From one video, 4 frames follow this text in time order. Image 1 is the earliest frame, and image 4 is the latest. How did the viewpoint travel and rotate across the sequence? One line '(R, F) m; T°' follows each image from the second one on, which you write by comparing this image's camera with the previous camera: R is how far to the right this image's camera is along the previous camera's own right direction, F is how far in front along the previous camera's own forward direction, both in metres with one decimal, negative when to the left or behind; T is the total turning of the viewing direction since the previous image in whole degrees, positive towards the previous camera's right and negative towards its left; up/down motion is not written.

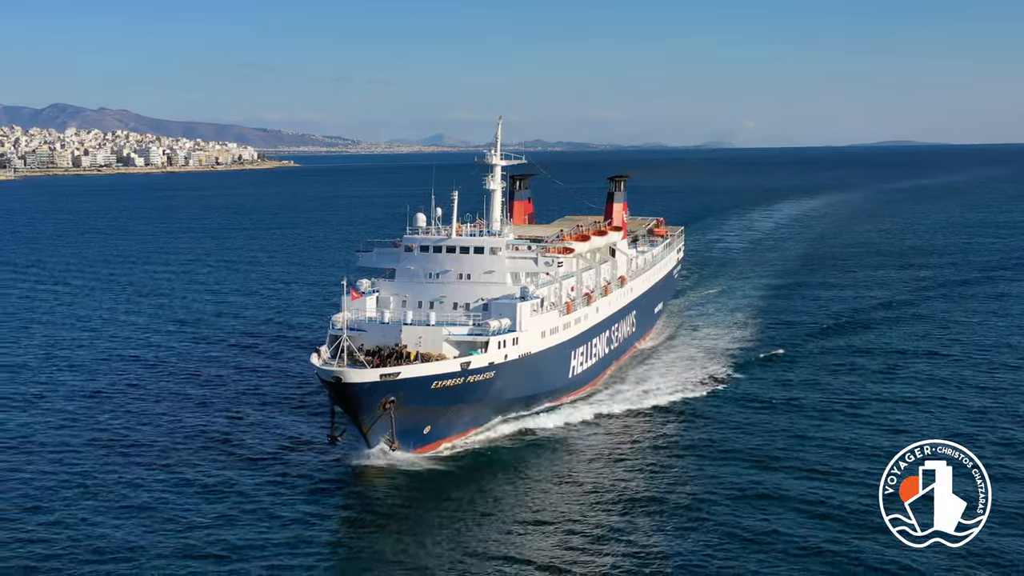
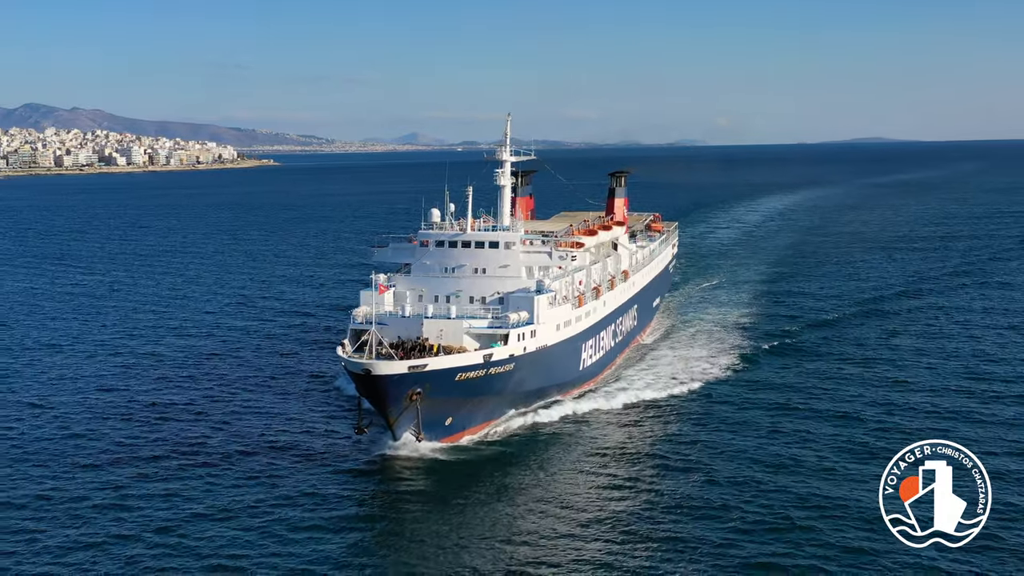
(+1.3, +2.1) m; 0°
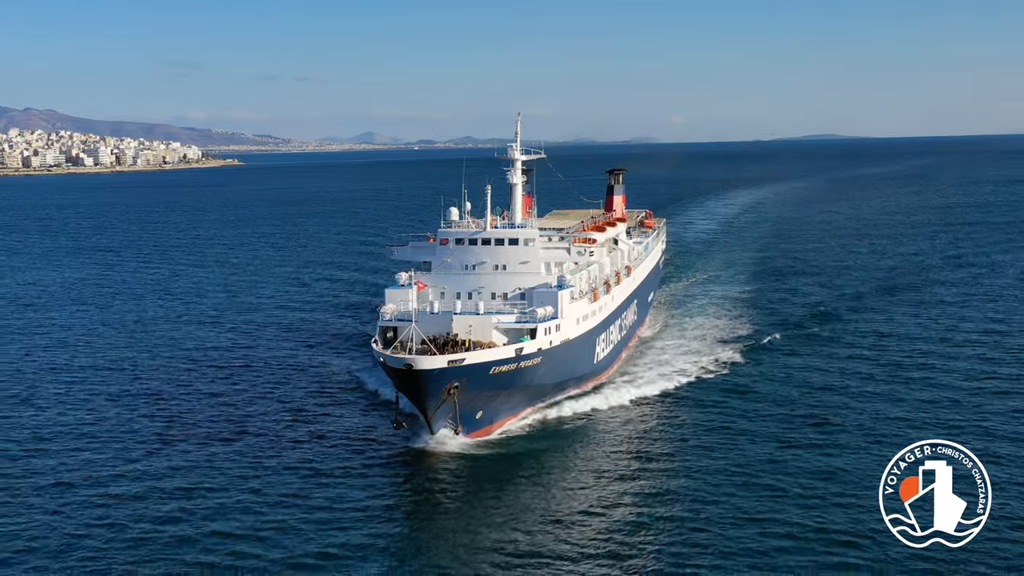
(-0.5, -0.4) m; 0°
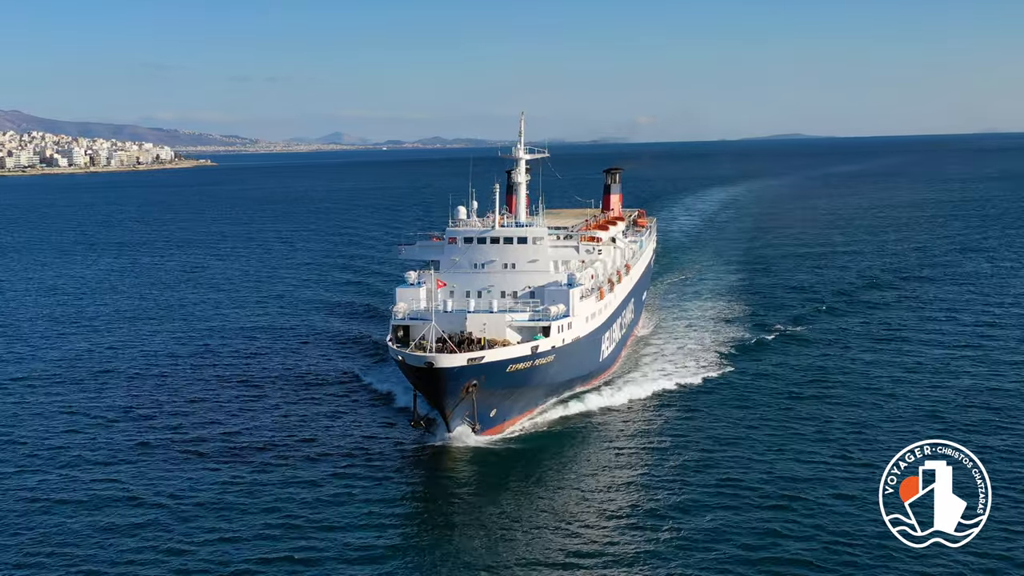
(-0.3, 0.0) m; 0°
